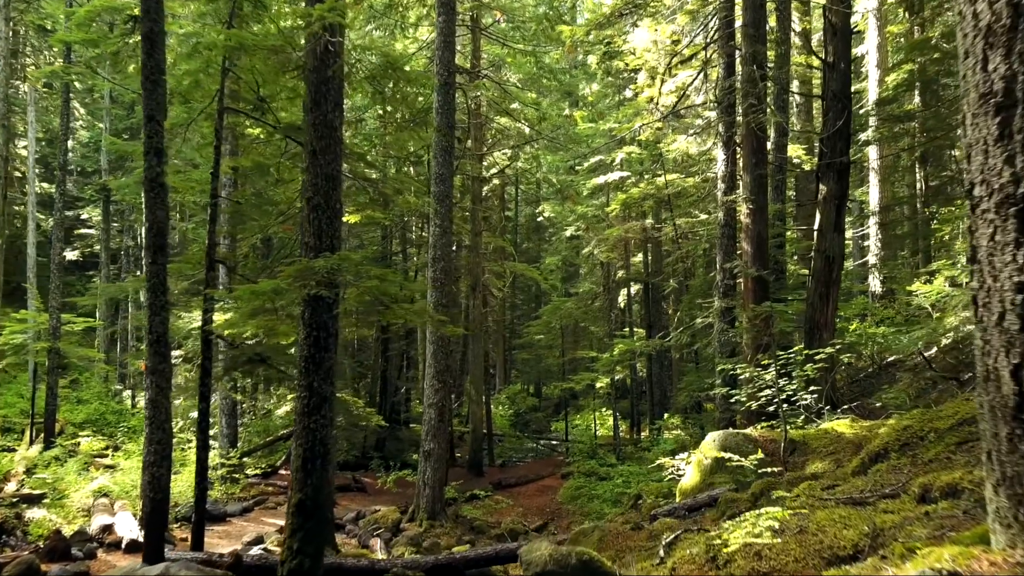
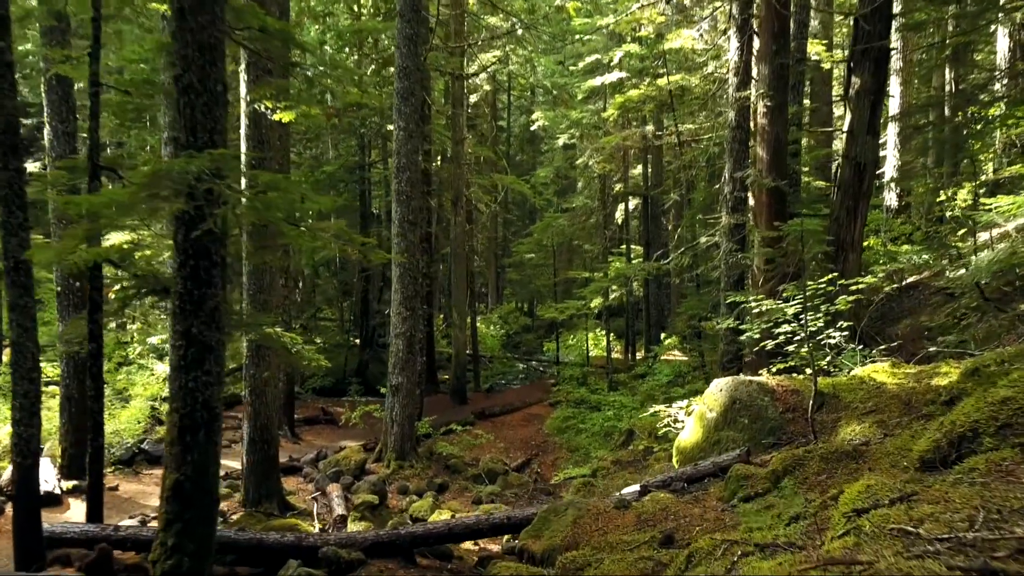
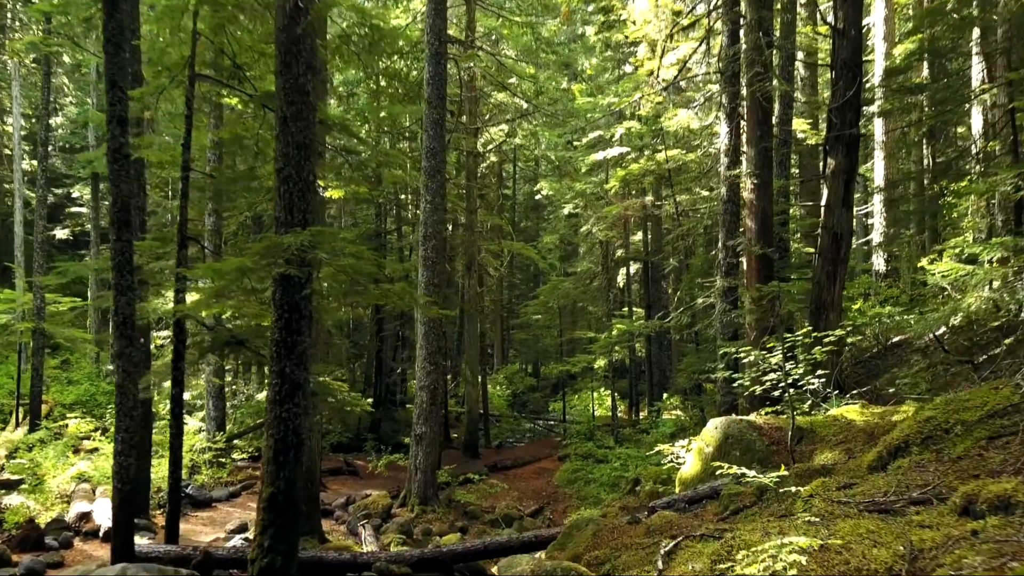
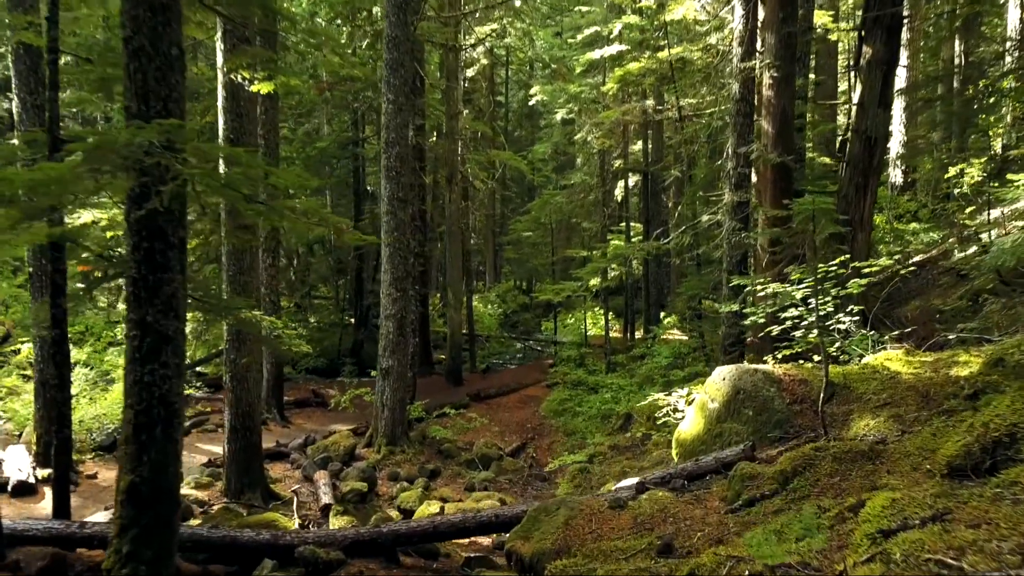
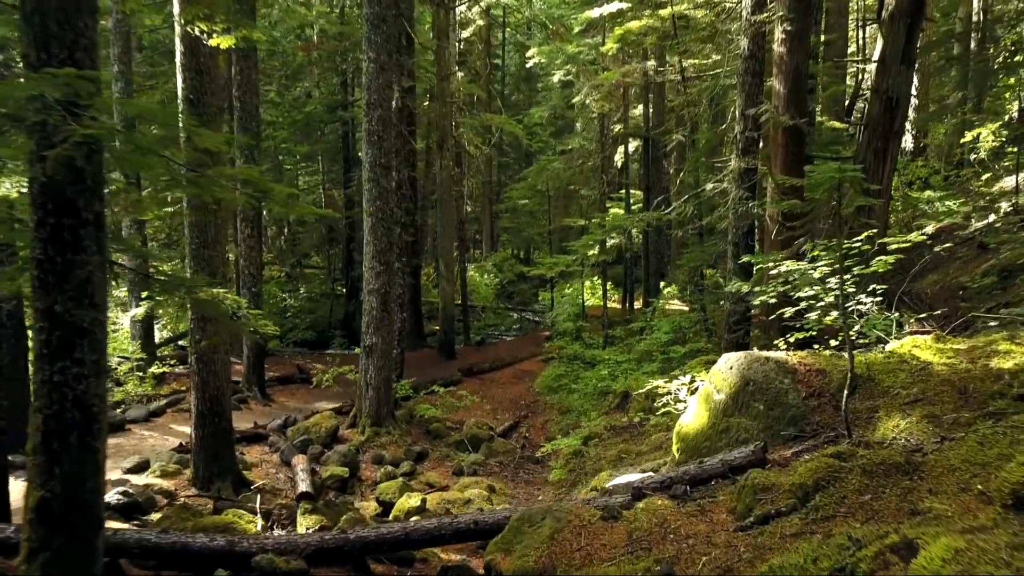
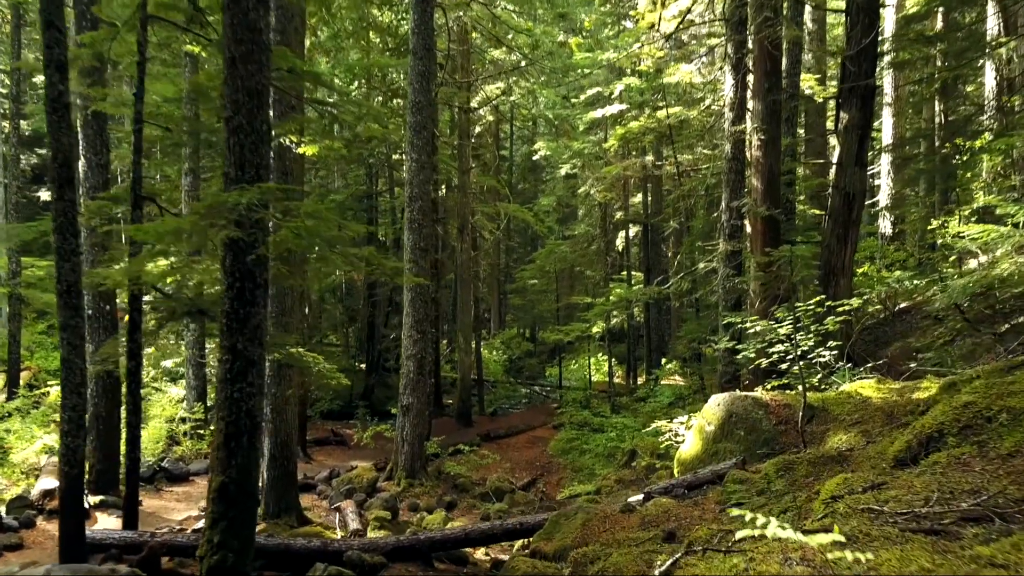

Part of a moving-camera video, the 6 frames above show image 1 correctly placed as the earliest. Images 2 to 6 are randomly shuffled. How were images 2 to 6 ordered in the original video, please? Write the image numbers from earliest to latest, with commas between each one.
3, 6, 2, 4, 5
